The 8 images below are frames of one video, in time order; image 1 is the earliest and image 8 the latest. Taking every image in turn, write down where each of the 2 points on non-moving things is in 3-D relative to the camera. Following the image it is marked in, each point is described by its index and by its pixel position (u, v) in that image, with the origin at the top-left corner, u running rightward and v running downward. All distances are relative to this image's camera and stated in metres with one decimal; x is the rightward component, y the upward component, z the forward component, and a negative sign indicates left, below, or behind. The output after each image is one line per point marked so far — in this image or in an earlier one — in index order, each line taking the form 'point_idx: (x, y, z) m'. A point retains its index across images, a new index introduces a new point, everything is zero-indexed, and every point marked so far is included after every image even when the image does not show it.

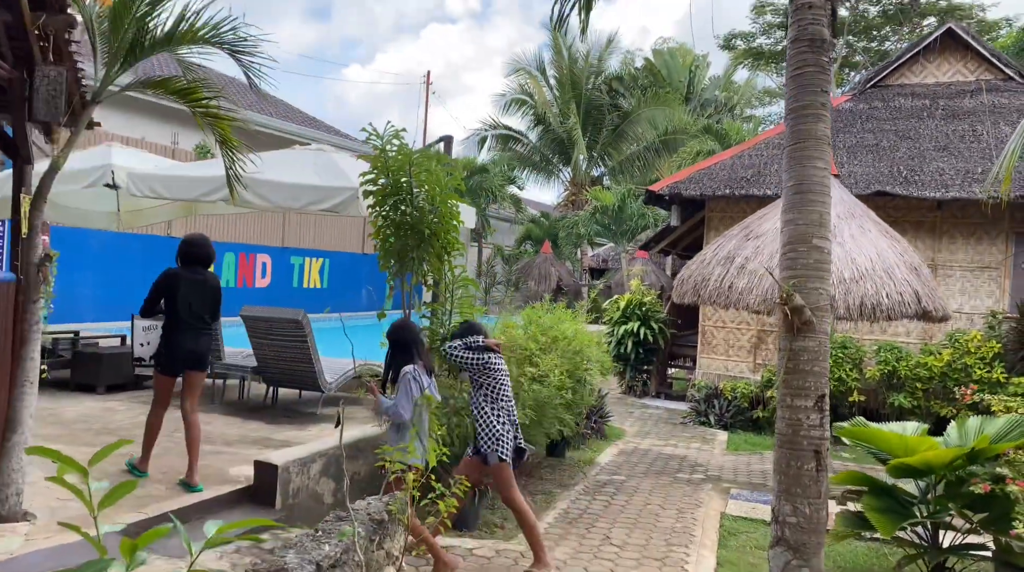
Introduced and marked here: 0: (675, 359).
0: (+2.8, -1.3, +14.7) m
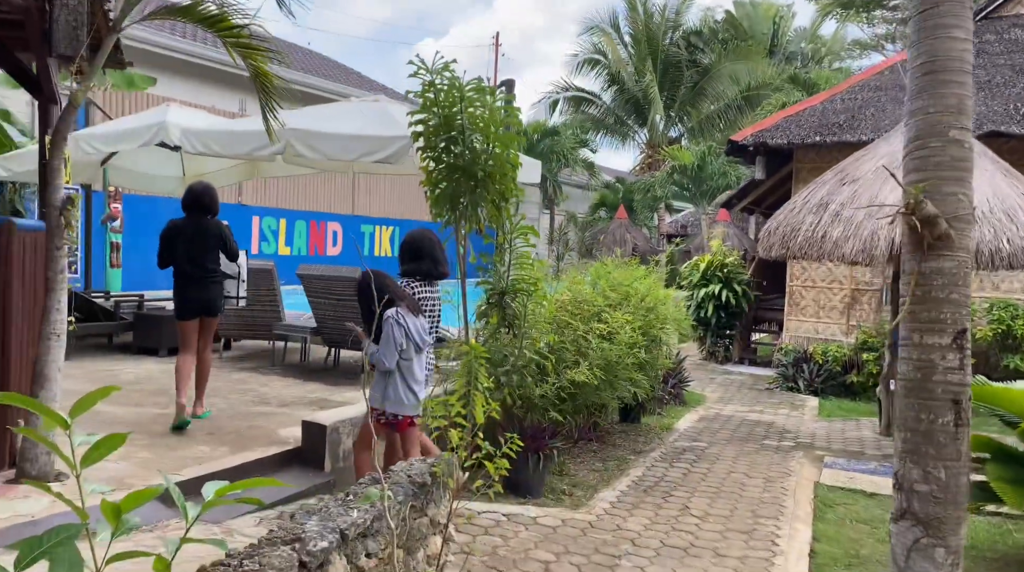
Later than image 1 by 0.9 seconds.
0: (+4.1, -0.6, +13.9) m
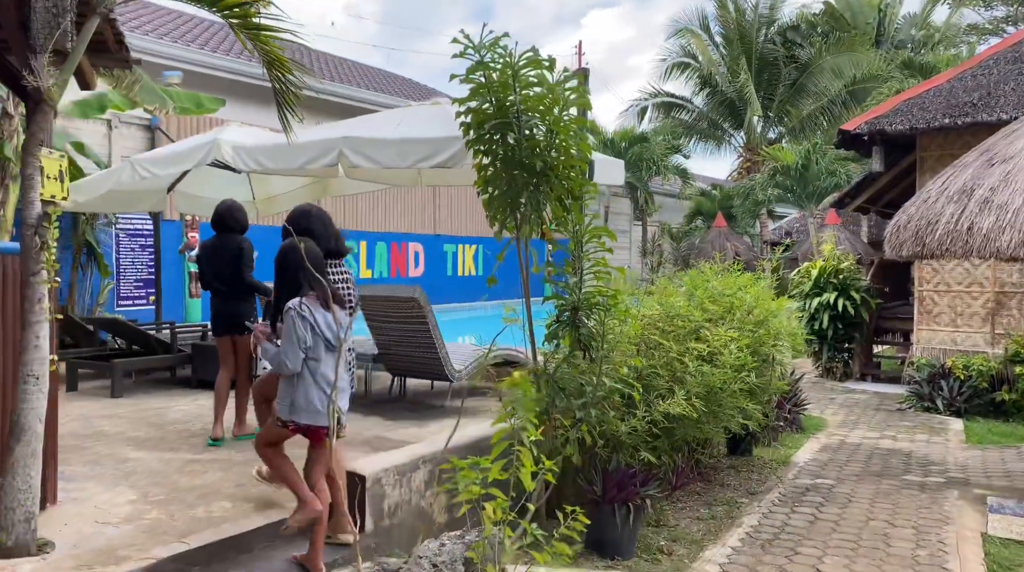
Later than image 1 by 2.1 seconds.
0: (+5.5, -0.7, +12.4) m
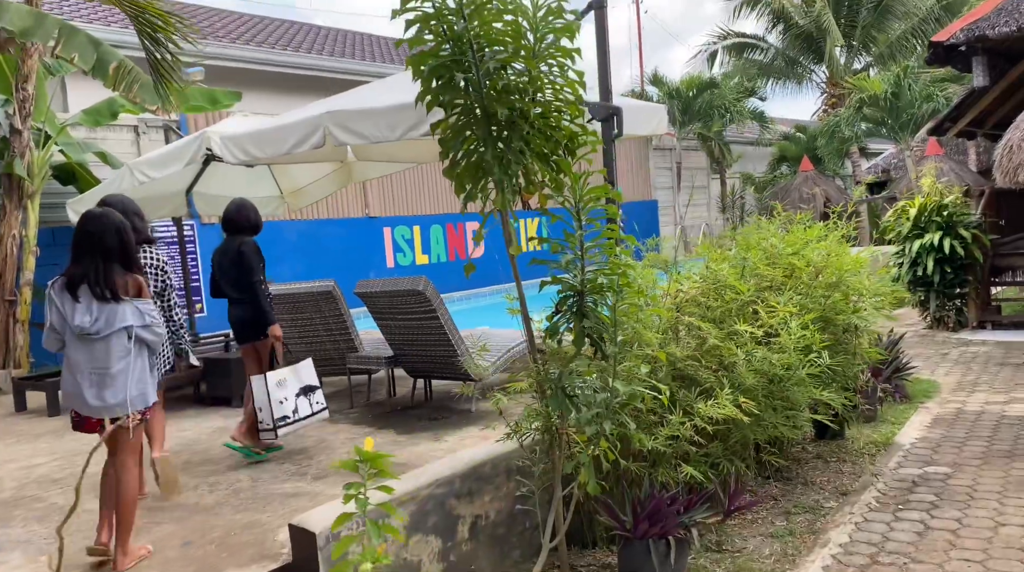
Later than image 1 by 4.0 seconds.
0: (+6.3, +0.2, +10.8) m
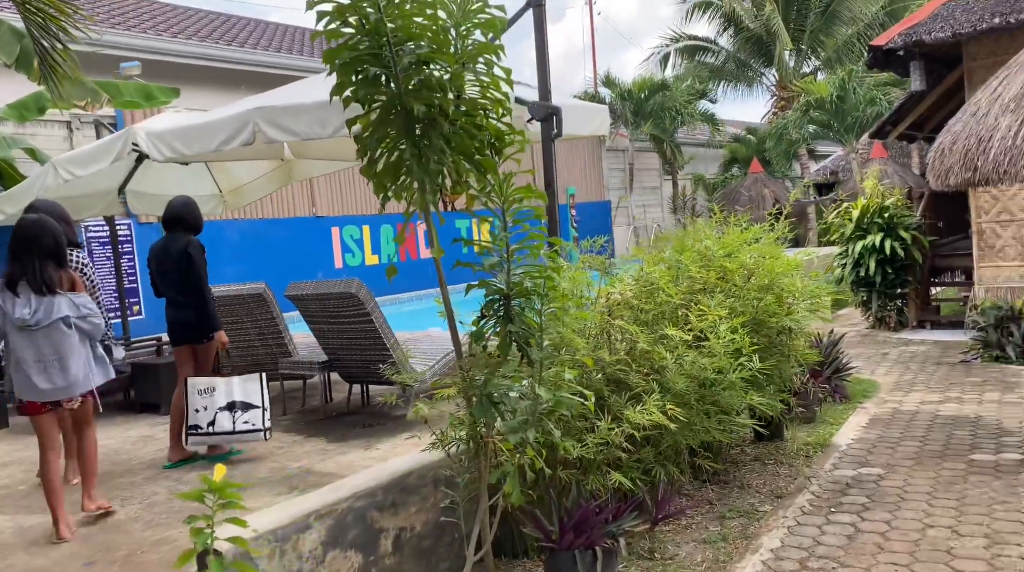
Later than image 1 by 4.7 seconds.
0: (+5.6, +0.2, +11.0) m
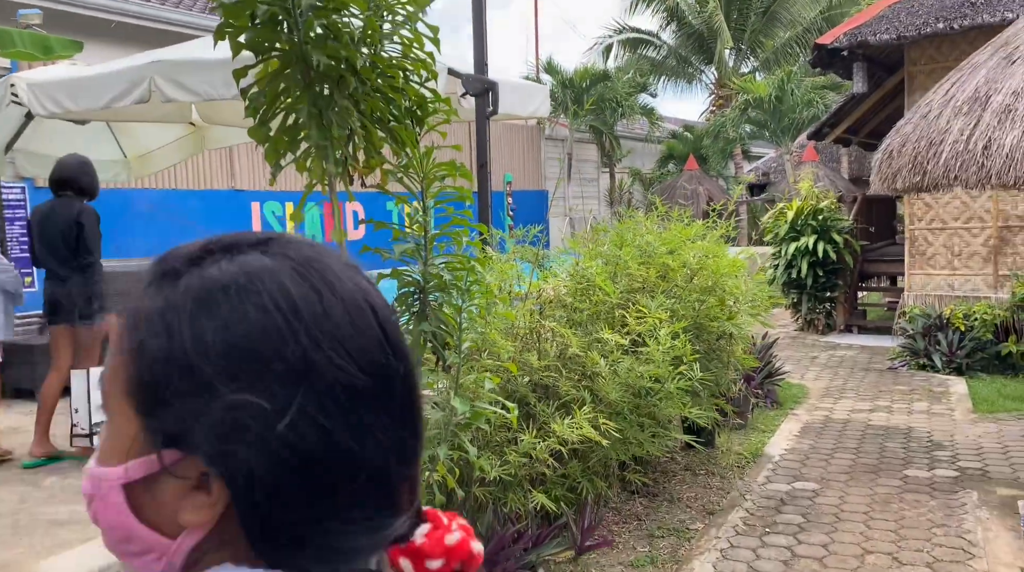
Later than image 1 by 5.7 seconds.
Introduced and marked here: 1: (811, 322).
0: (+4.7, +0.1, +11.0) m
1: (+4.0, -0.5, +11.1) m
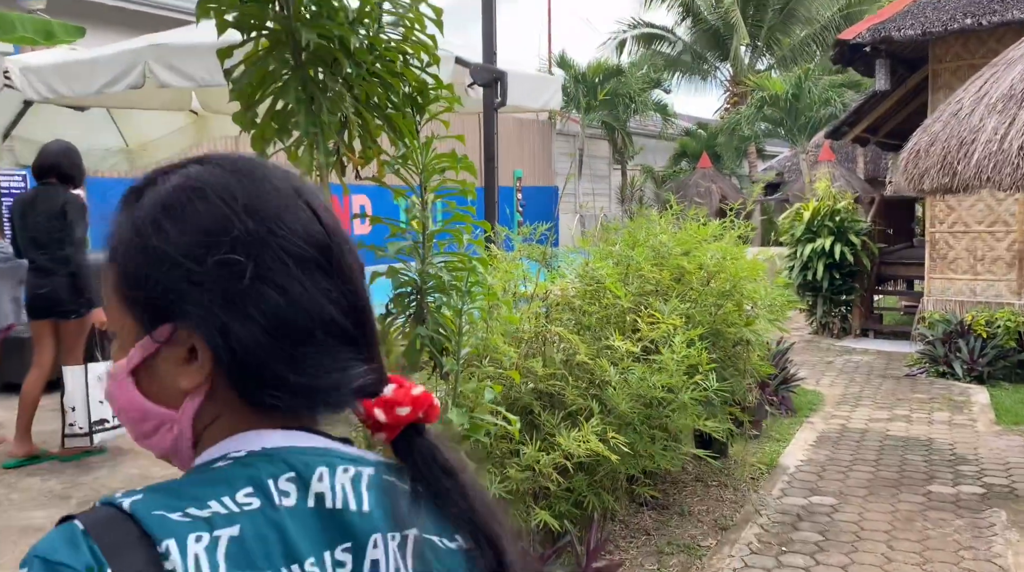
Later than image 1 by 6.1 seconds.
0: (+4.8, 0.0, +10.7) m
1: (+4.1, -0.5, +10.8) m
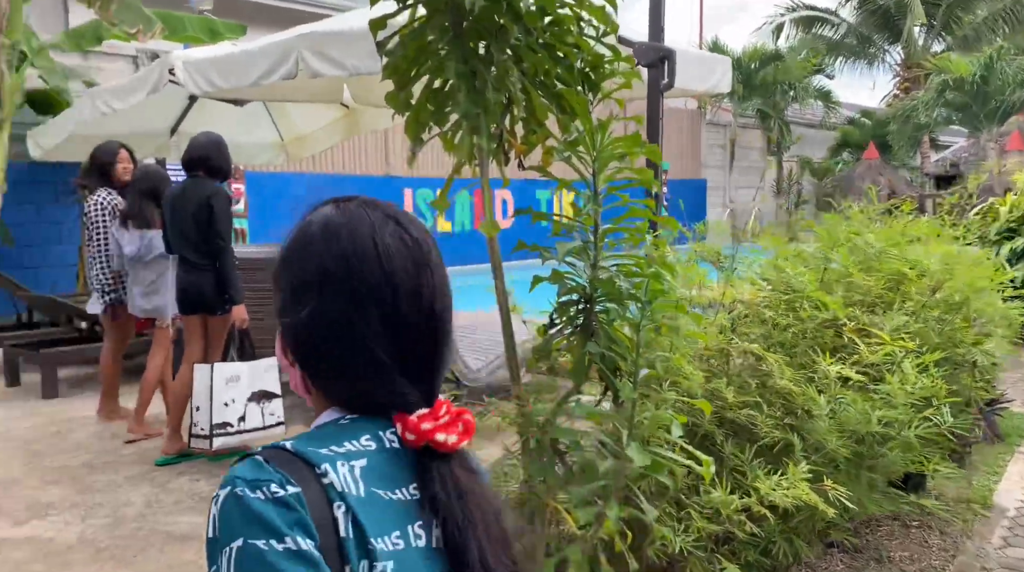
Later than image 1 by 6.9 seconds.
0: (+6.6, 0.0, +9.4) m
1: (+5.9, -0.6, +9.6) m
